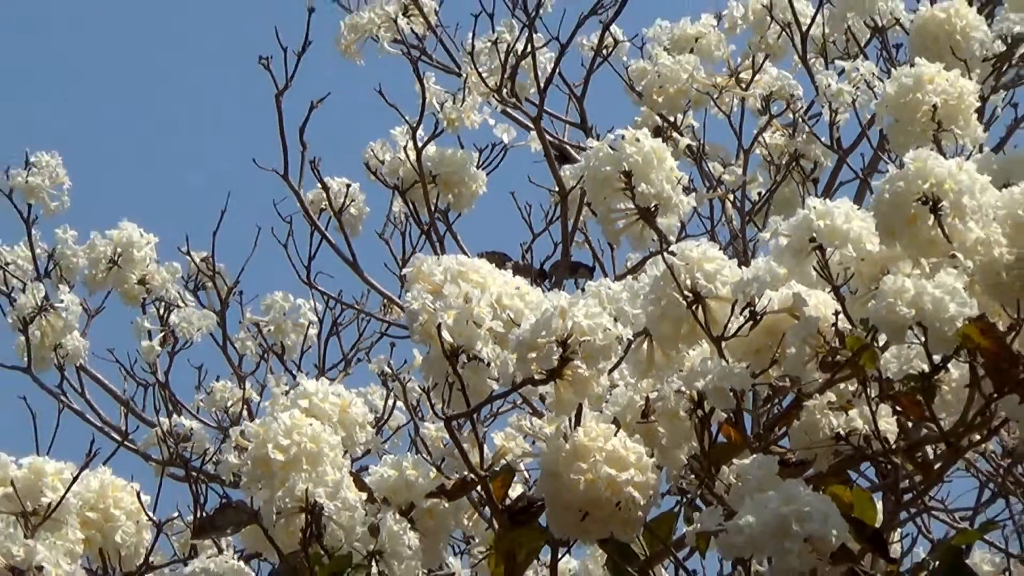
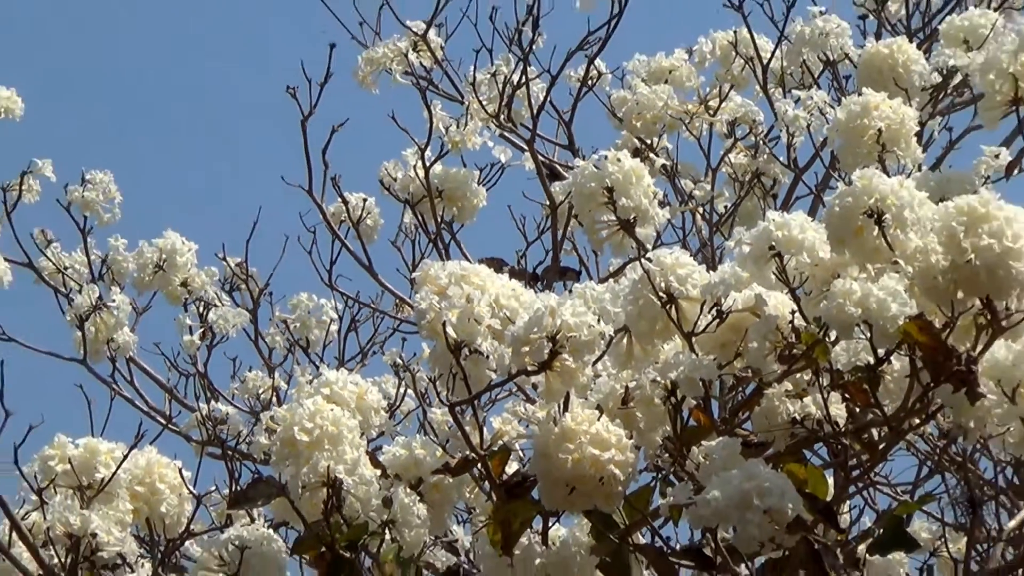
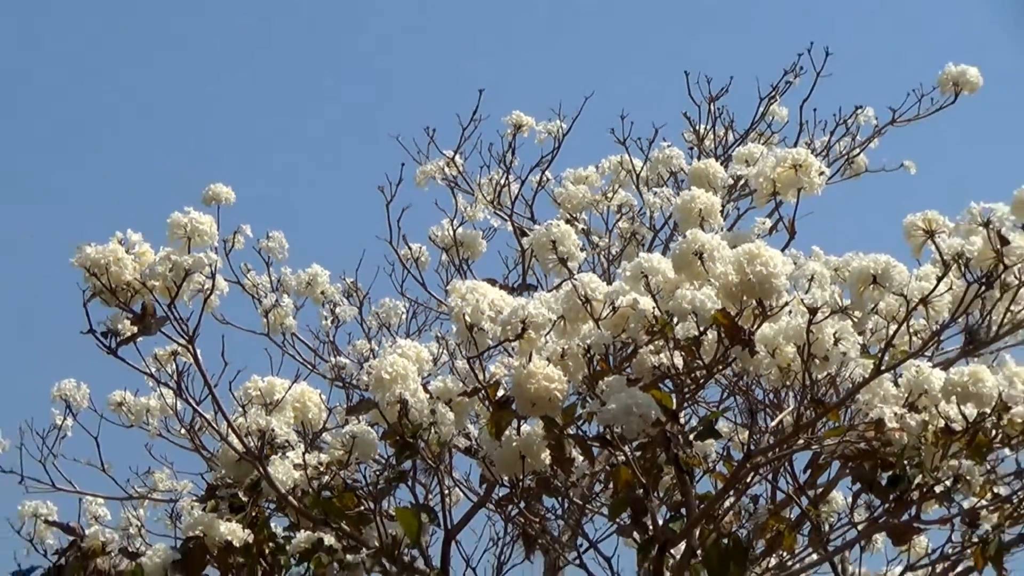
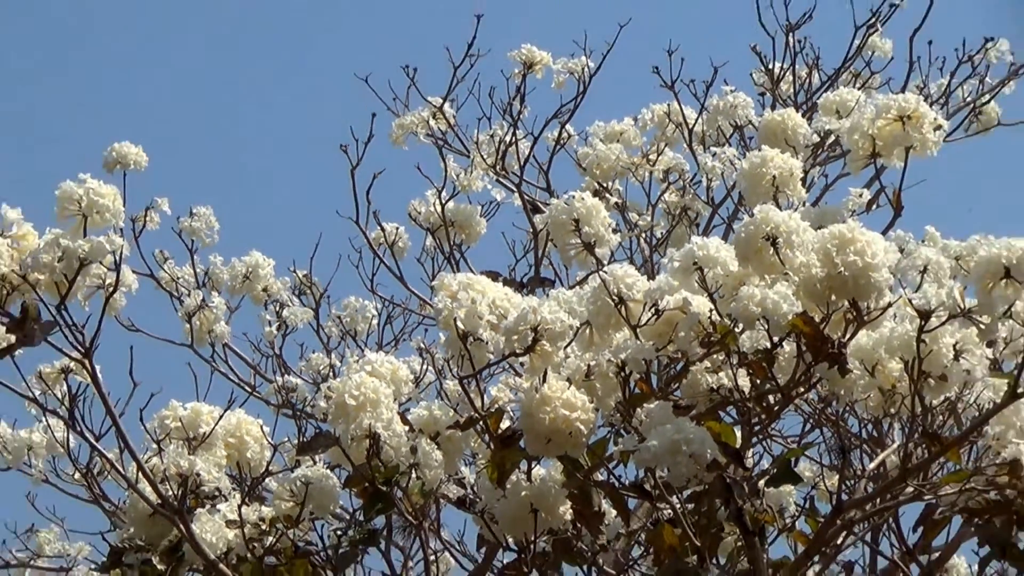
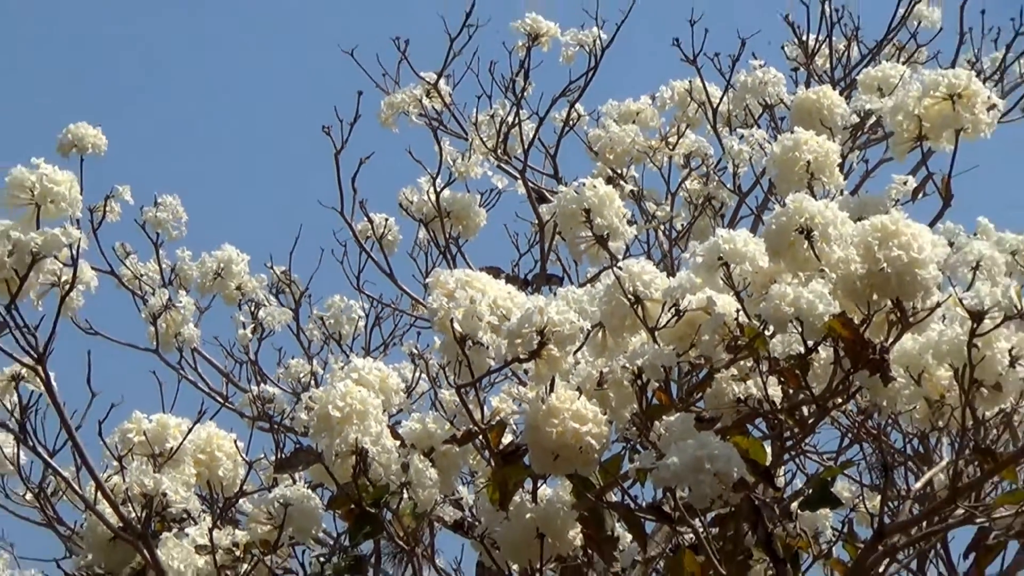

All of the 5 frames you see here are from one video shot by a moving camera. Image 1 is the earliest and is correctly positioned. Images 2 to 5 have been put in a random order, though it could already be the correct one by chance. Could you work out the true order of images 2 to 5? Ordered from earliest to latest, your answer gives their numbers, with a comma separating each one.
2, 5, 4, 3
